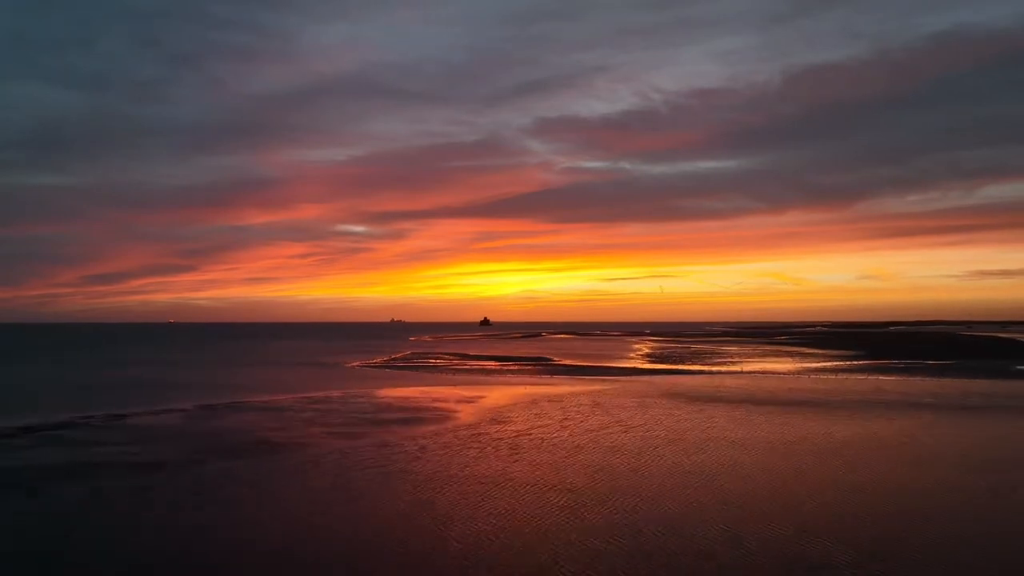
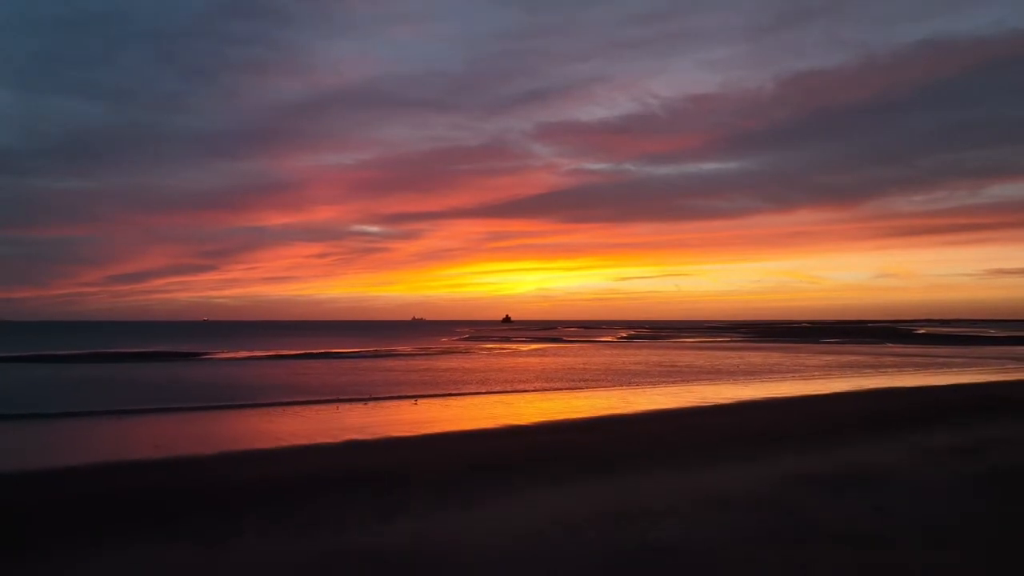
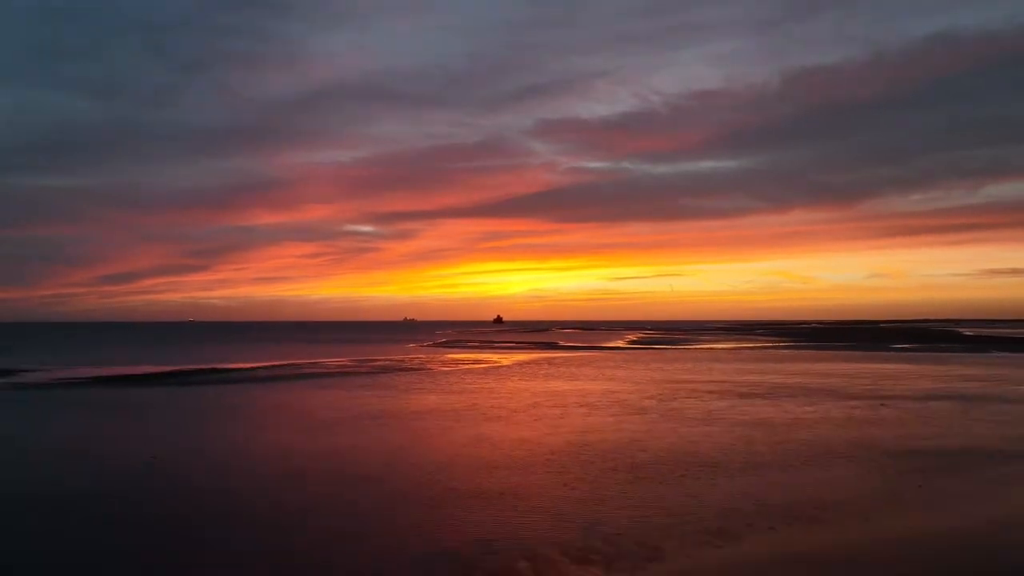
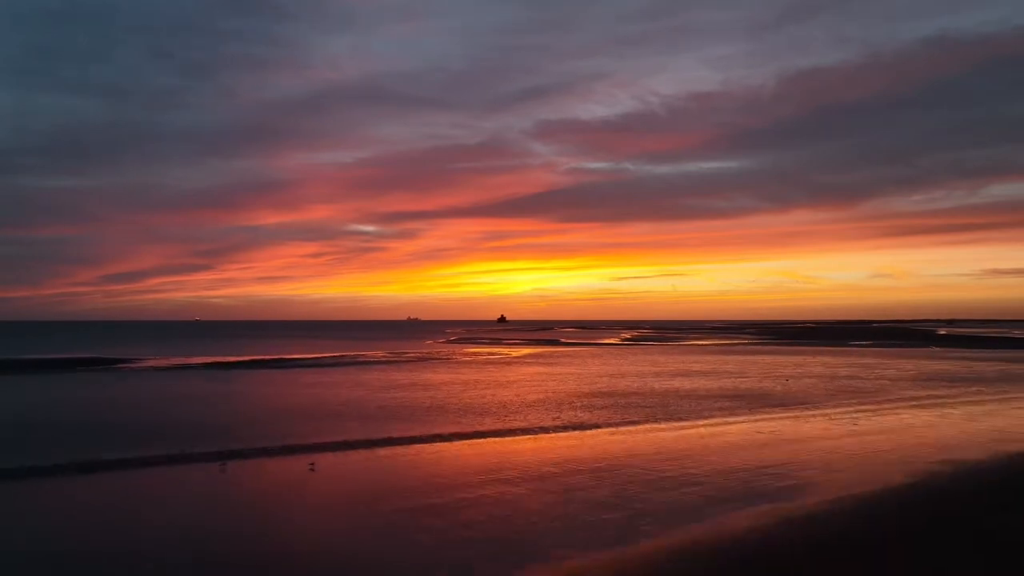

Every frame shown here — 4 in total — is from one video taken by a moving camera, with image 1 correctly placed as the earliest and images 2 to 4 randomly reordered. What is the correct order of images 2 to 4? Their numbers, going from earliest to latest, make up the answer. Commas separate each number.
3, 4, 2
